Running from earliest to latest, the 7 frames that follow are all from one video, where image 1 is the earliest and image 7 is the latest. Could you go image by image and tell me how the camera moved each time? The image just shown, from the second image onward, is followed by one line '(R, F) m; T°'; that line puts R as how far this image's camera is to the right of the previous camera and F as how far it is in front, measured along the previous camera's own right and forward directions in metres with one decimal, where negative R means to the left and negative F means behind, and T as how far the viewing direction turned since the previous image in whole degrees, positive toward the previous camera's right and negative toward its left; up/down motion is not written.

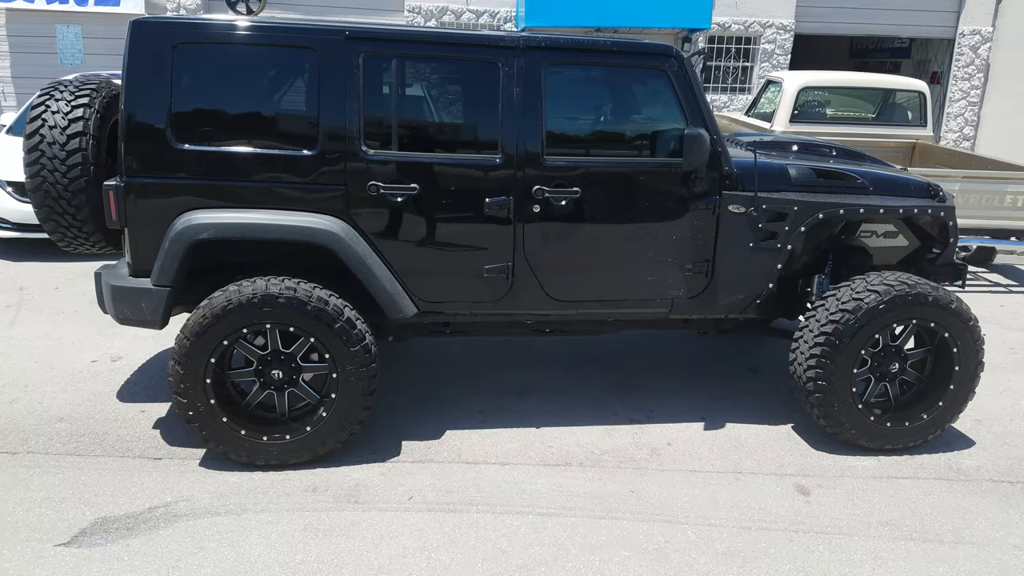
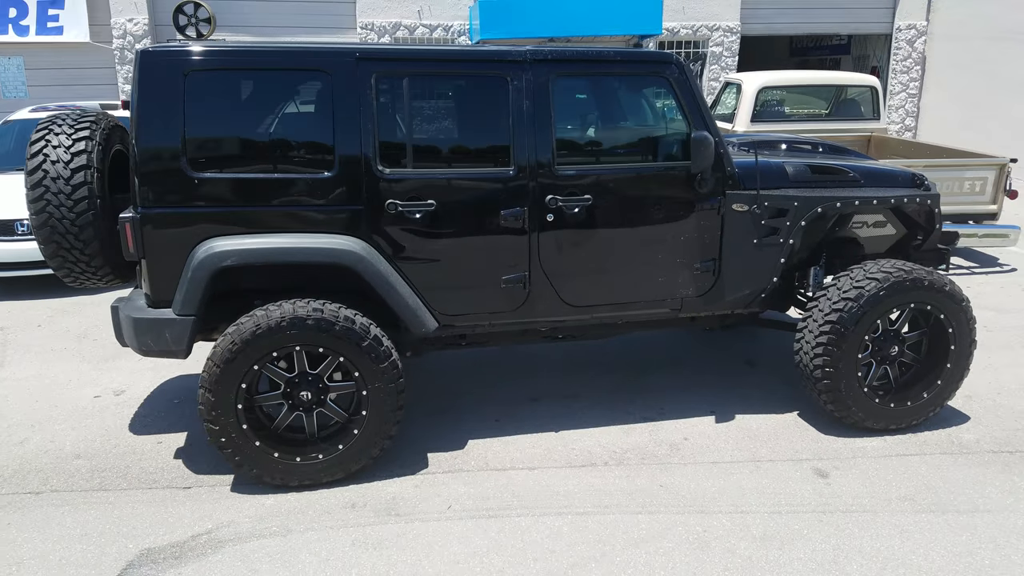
(-0.3, -0.1) m; +3°
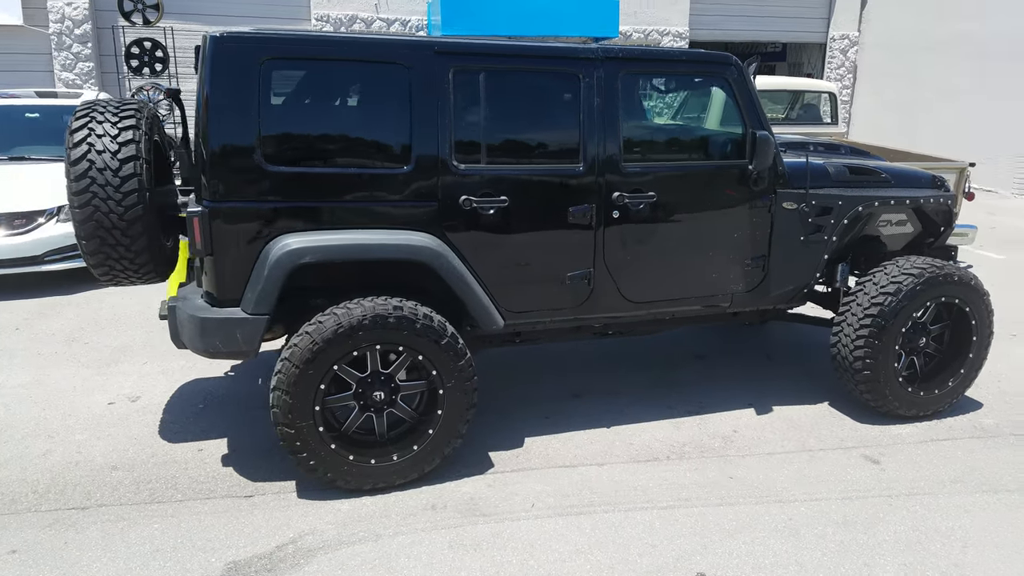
(-0.7, +0.1) m; +7°
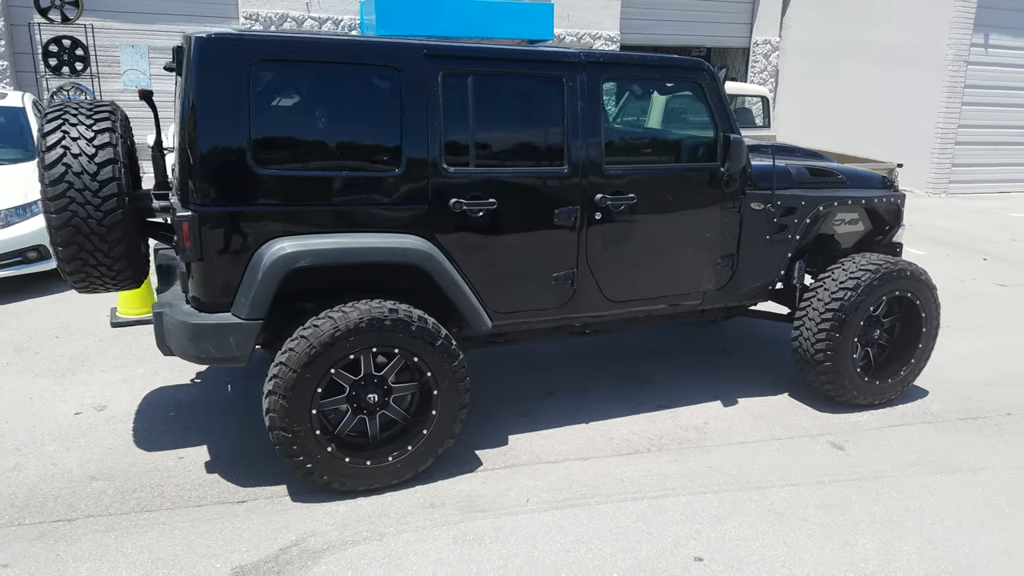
(-0.3, -0.1) m; +5°
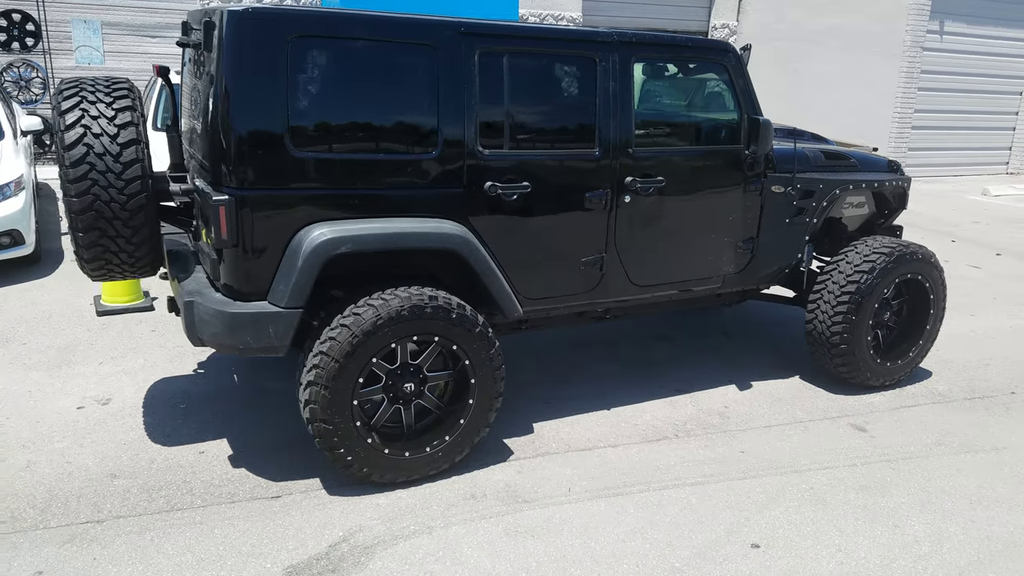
(-0.4, +0.1) m; +4°
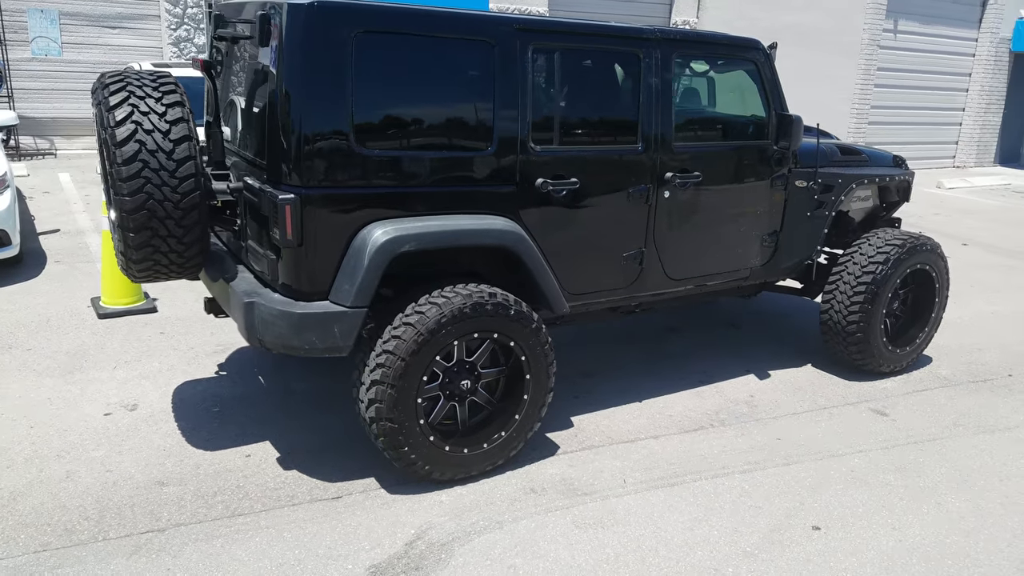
(-0.4, 0.0) m; +4°
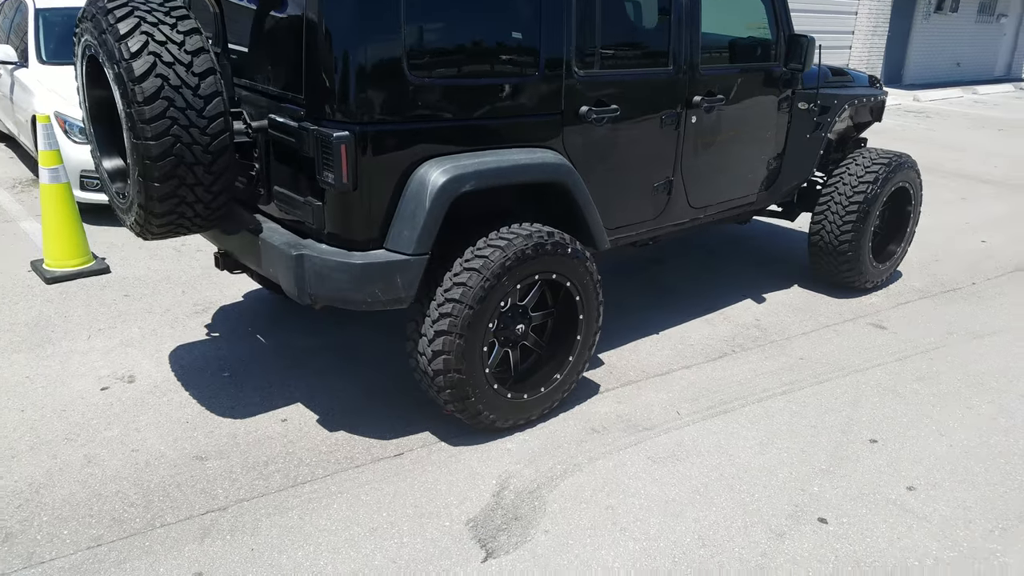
(-0.6, +0.2) m; +8°
